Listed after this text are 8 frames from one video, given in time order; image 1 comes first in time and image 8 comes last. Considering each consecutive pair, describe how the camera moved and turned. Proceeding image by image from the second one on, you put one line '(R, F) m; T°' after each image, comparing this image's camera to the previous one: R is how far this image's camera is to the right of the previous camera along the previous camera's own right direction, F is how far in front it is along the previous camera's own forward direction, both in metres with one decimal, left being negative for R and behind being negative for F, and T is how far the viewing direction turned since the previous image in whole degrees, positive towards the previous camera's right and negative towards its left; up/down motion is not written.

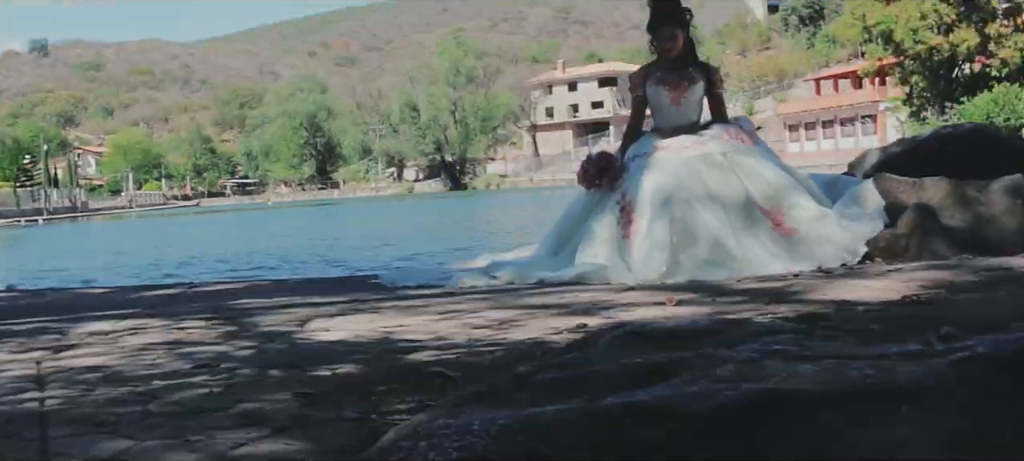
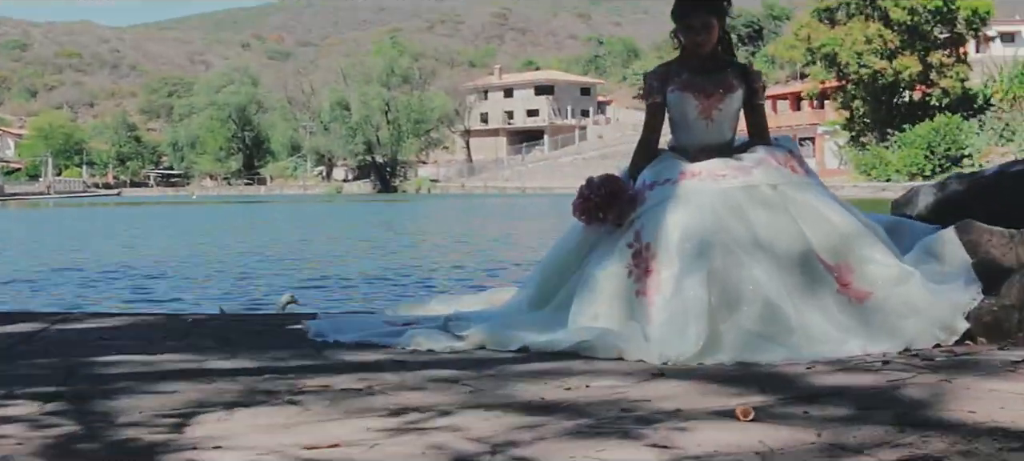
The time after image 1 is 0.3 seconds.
(-0.2, +1.7) m; +3°
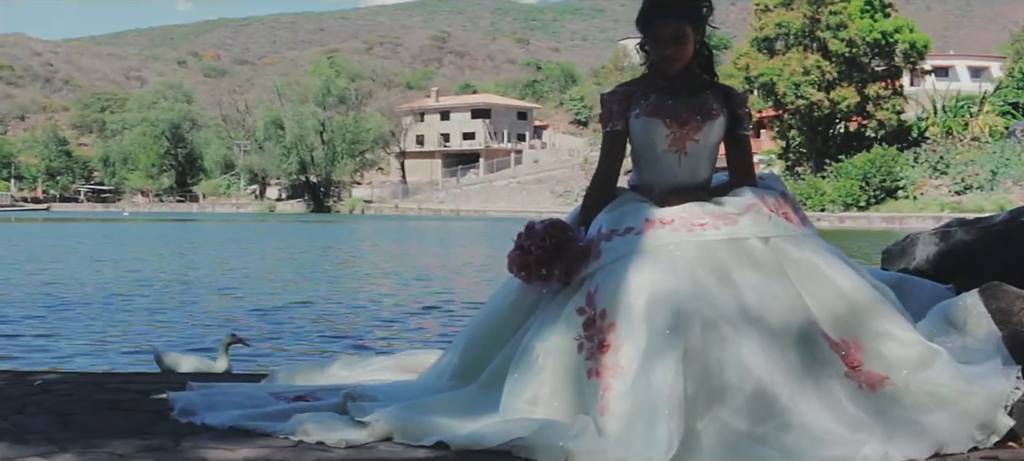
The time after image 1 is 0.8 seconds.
(0.0, +1.1) m; +2°
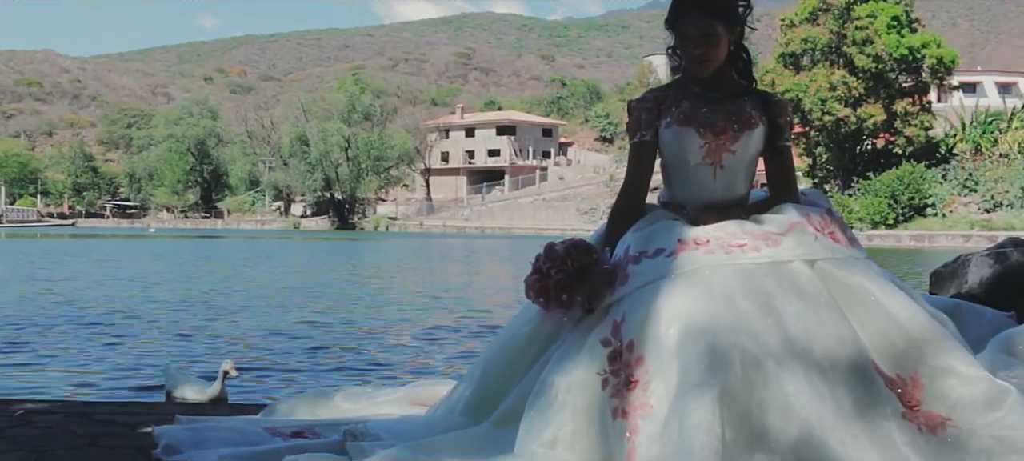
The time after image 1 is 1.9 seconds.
(0.0, +0.4) m; -1°
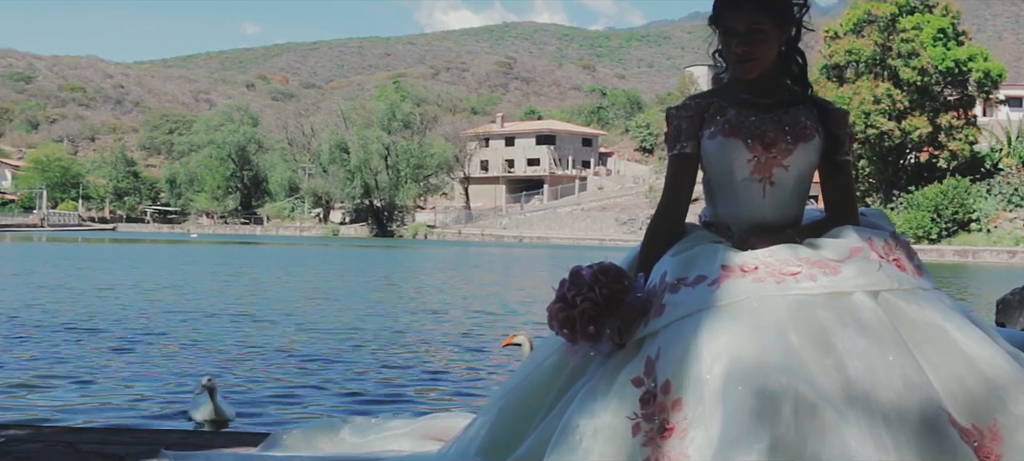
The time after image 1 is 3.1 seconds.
(0.0, +0.4) m; -1°
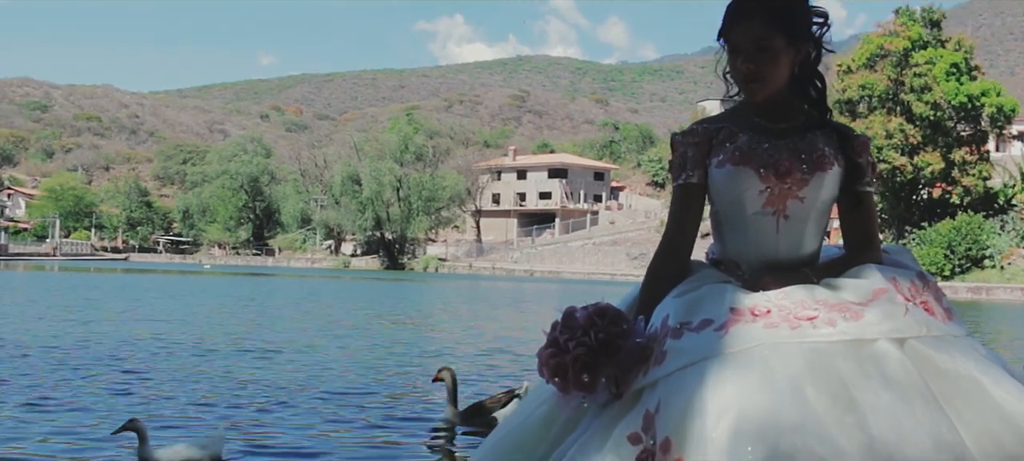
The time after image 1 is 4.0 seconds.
(0.0, +0.3) m; 0°
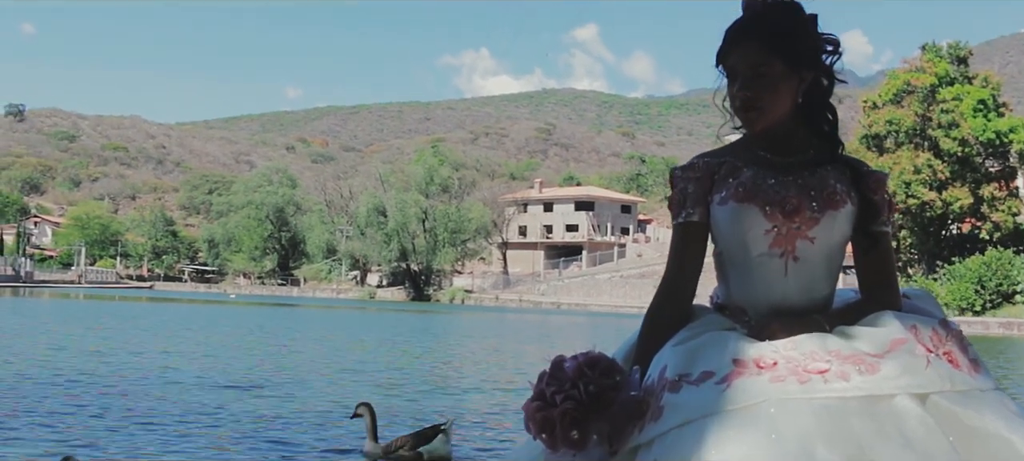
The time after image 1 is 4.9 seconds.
(+0.1, +0.2) m; -1°
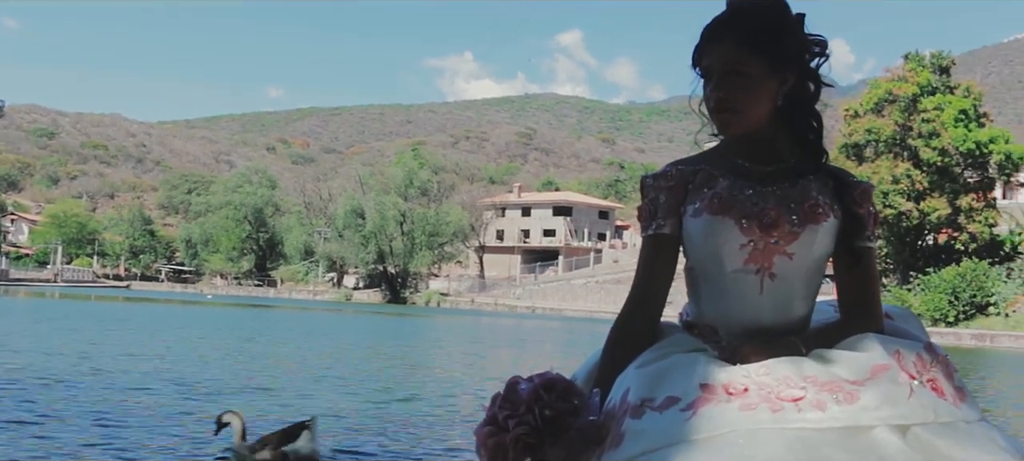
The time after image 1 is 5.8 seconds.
(0.0, +0.2) m; +1°
